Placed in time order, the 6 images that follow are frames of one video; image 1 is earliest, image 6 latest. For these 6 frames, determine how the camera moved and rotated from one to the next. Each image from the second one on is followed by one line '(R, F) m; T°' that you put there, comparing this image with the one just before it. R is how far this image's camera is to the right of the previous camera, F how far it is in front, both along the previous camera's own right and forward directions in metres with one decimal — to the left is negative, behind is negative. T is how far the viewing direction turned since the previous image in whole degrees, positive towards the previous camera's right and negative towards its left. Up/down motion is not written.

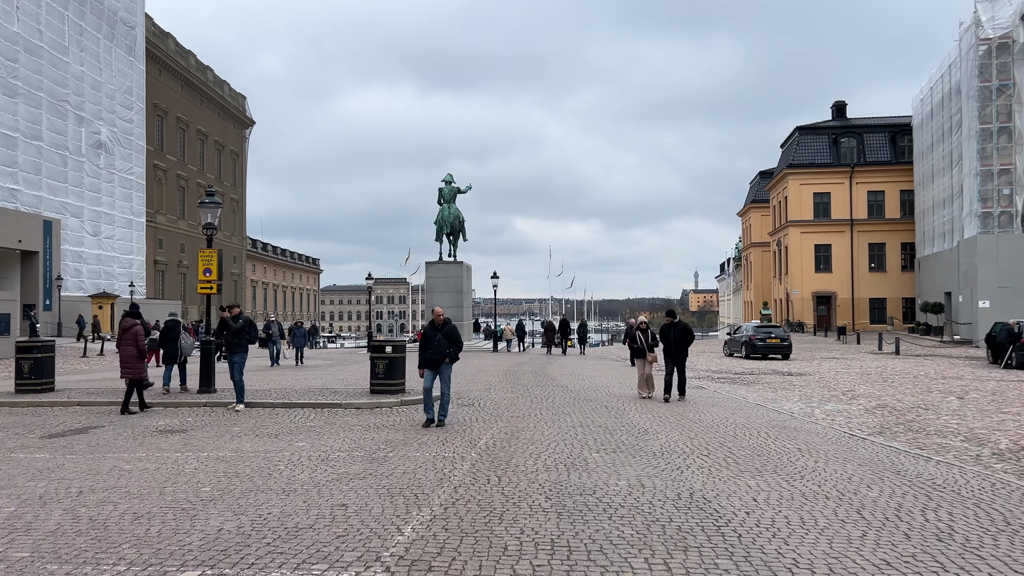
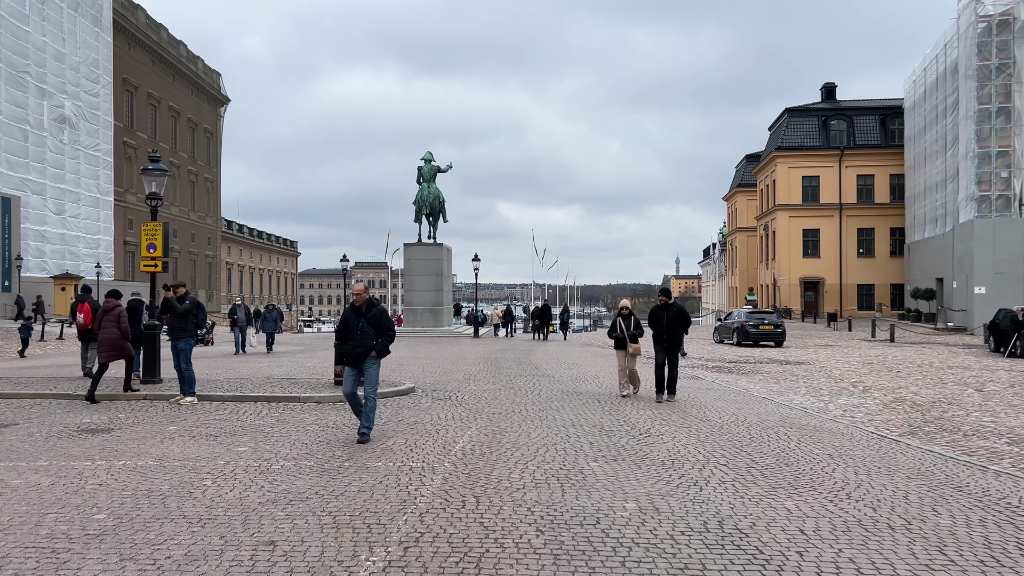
(0.0, +1.5) m; +1°
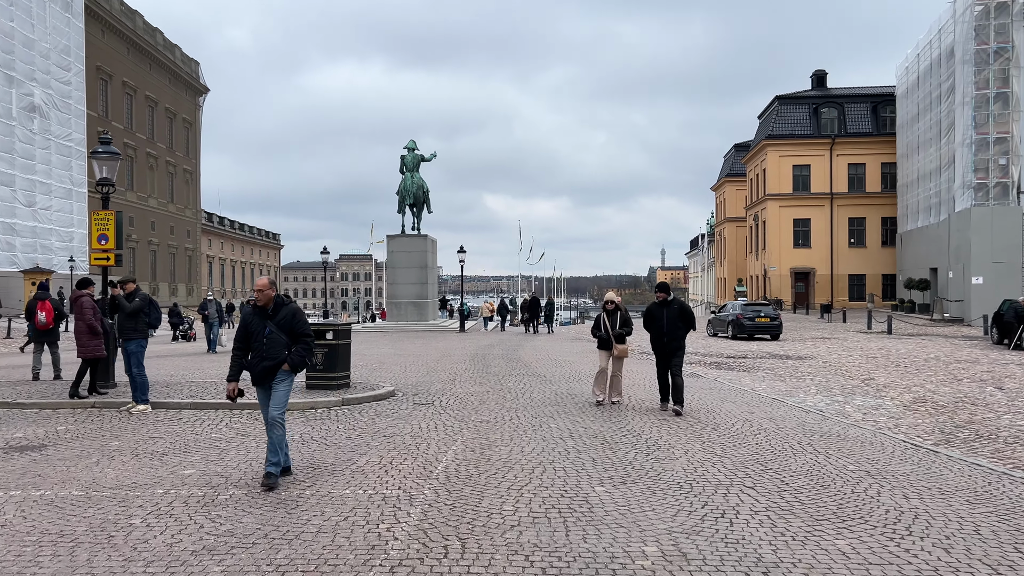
(0.0, +1.1) m; +1°
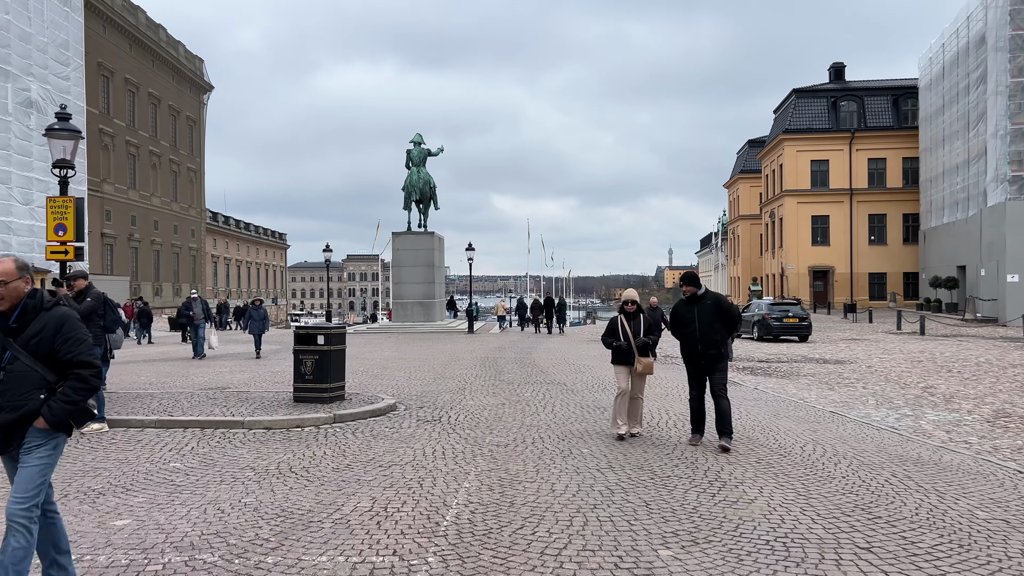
(-0.2, +1.6) m; 0°
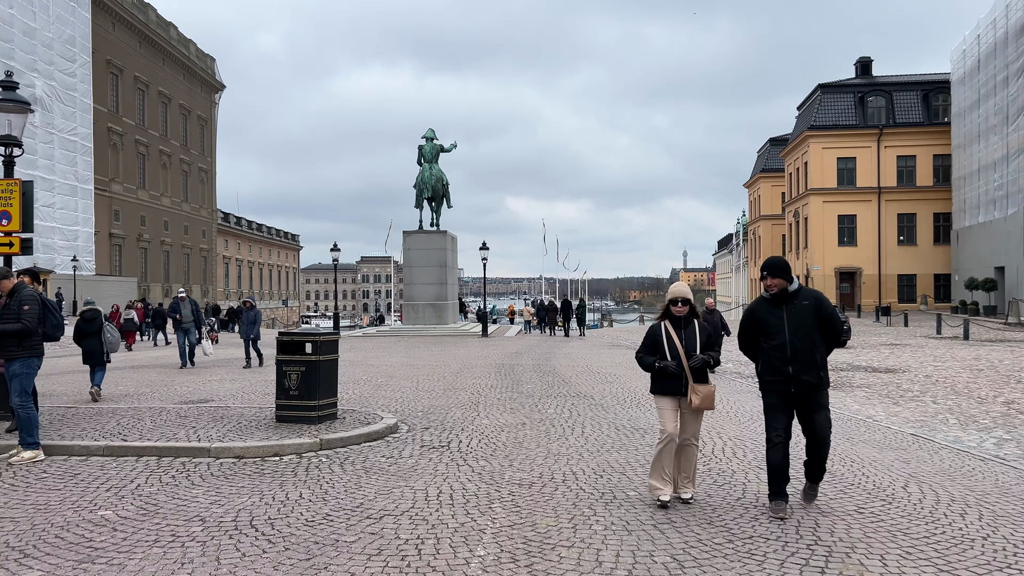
(-0.1, +1.6) m; -1°
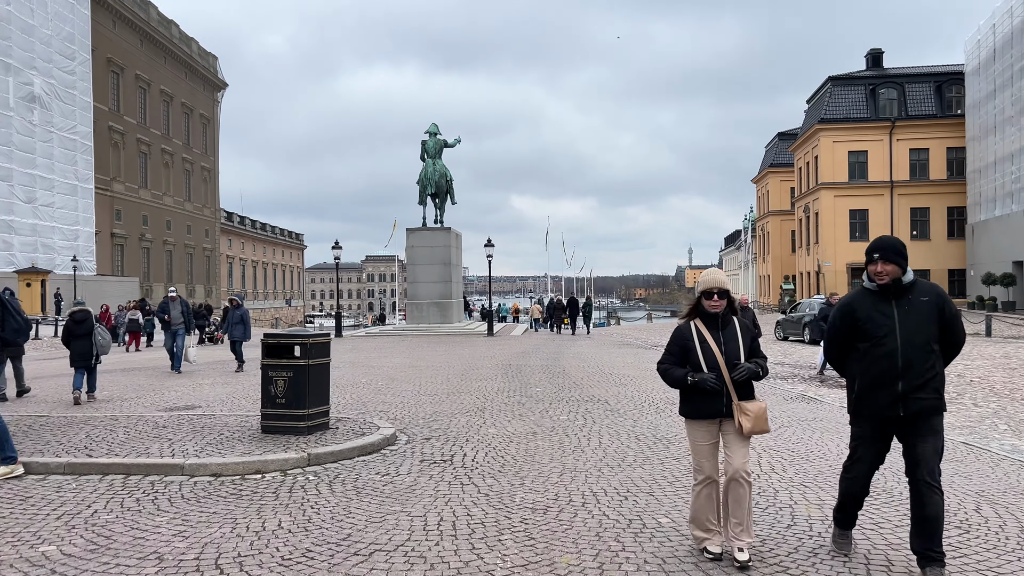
(0.0, +0.8) m; 0°
